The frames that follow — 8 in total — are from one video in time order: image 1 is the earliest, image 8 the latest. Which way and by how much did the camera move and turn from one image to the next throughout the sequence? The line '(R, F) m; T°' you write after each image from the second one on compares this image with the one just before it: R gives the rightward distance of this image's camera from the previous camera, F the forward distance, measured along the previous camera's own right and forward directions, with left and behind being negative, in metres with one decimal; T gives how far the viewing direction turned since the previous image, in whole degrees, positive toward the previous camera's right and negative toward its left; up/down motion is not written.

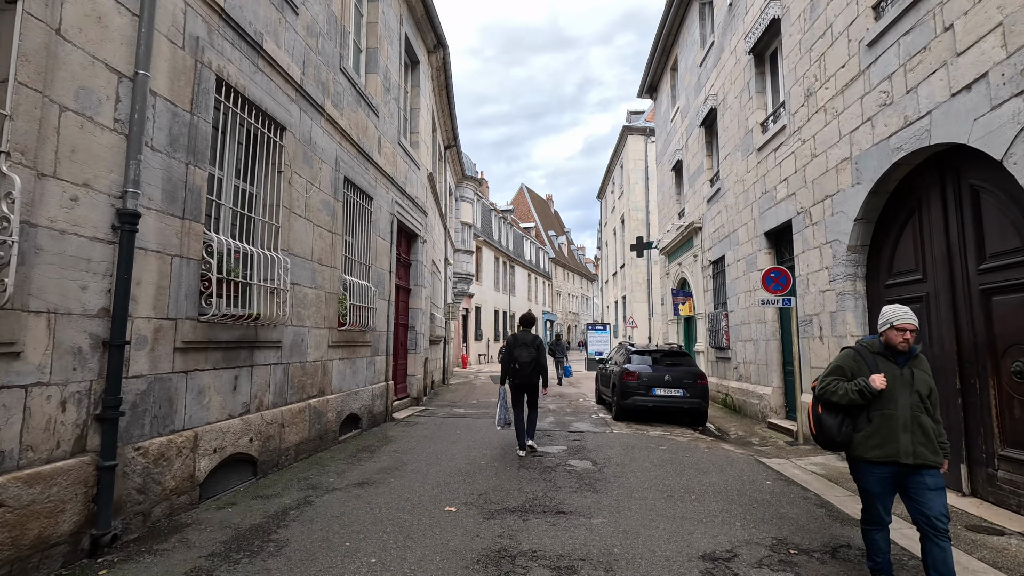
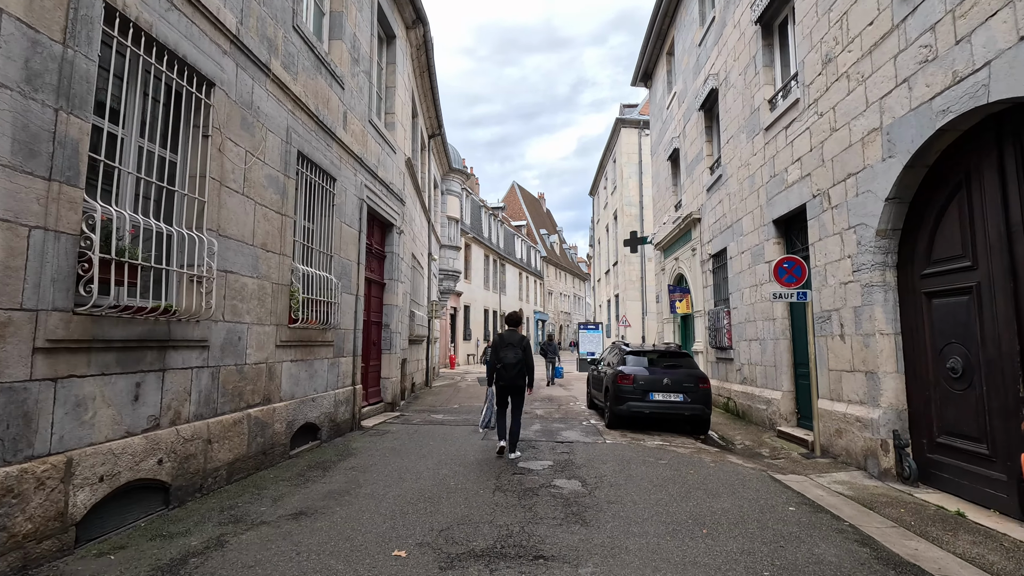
(+0.2, +1.0) m; +1°
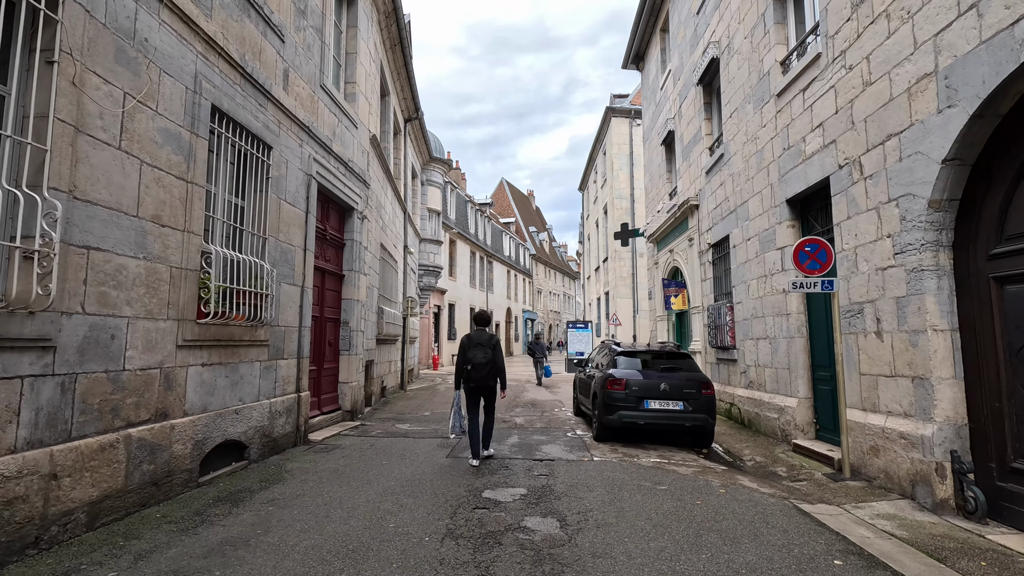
(+0.2, +1.2) m; +1°
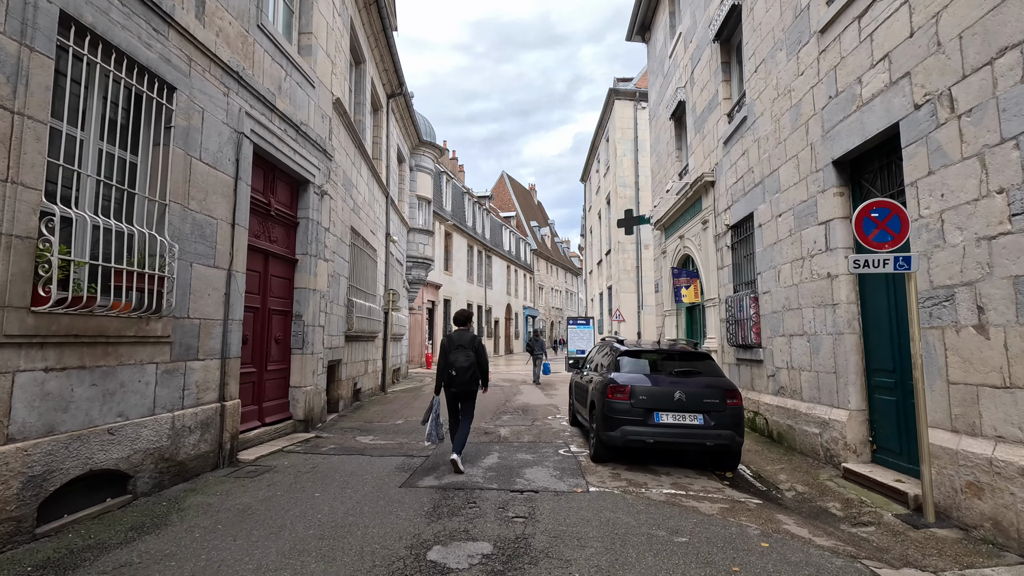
(+0.3, +1.5) m; 0°
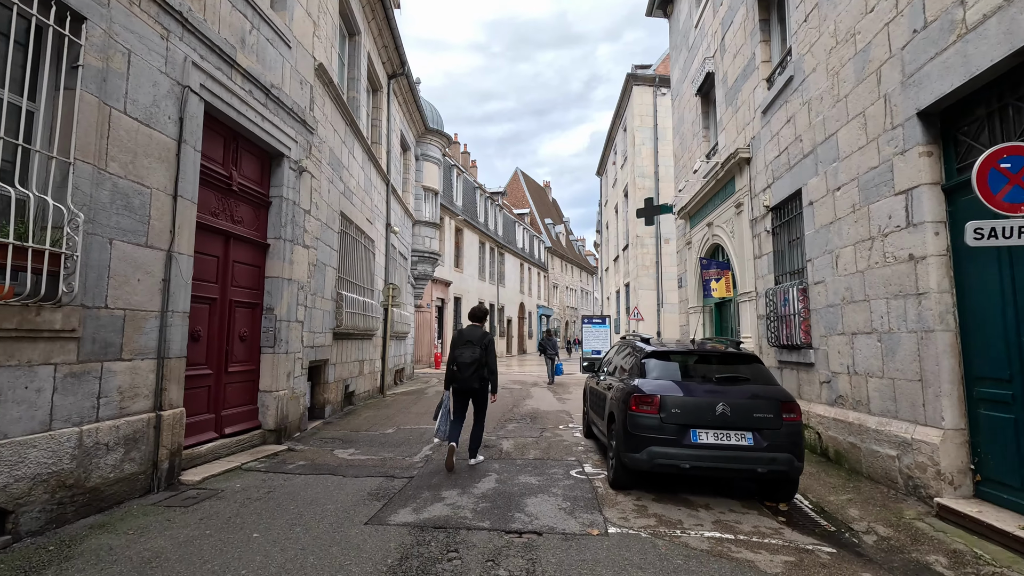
(+0.1, +1.1) m; -2°
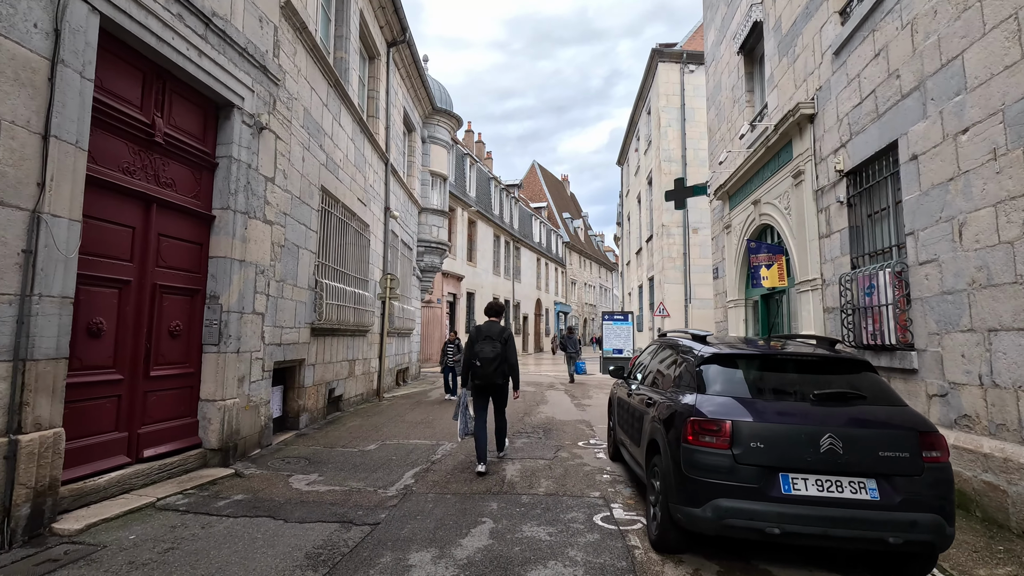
(+0.1, +1.5) m; -2°
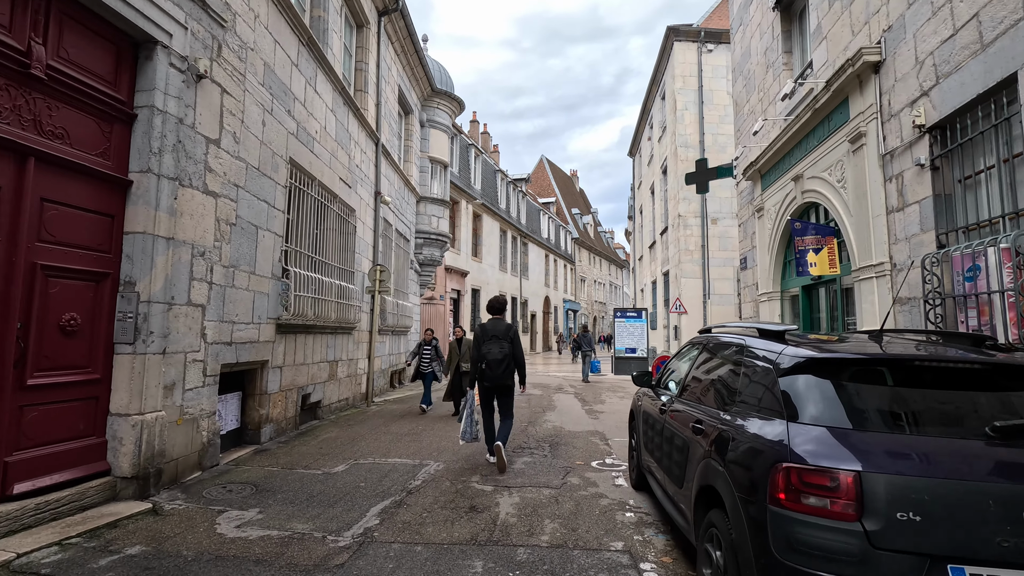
(+0.1, +1.2) m; -1°
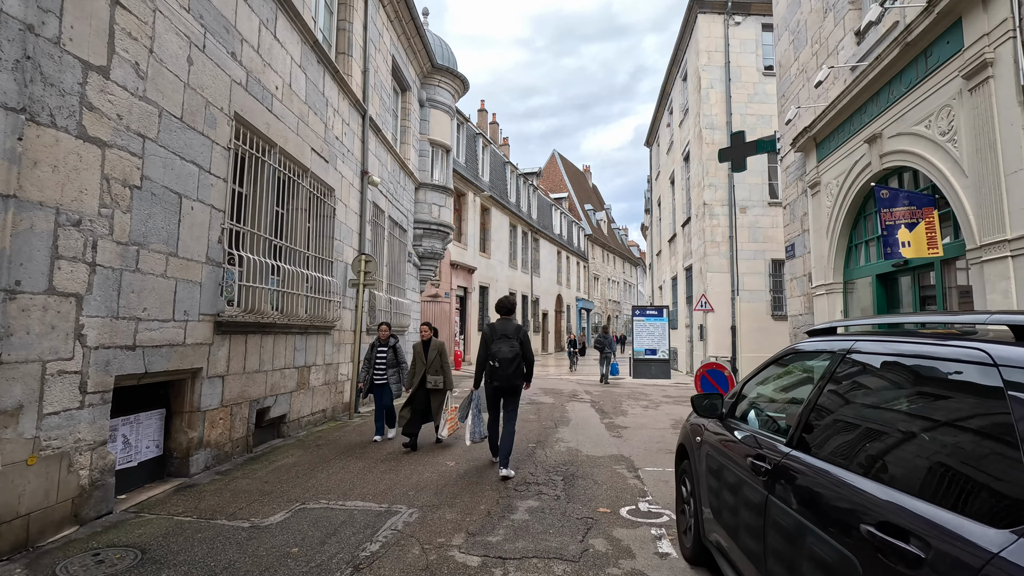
(+0.1, +1.5) m; -1°
